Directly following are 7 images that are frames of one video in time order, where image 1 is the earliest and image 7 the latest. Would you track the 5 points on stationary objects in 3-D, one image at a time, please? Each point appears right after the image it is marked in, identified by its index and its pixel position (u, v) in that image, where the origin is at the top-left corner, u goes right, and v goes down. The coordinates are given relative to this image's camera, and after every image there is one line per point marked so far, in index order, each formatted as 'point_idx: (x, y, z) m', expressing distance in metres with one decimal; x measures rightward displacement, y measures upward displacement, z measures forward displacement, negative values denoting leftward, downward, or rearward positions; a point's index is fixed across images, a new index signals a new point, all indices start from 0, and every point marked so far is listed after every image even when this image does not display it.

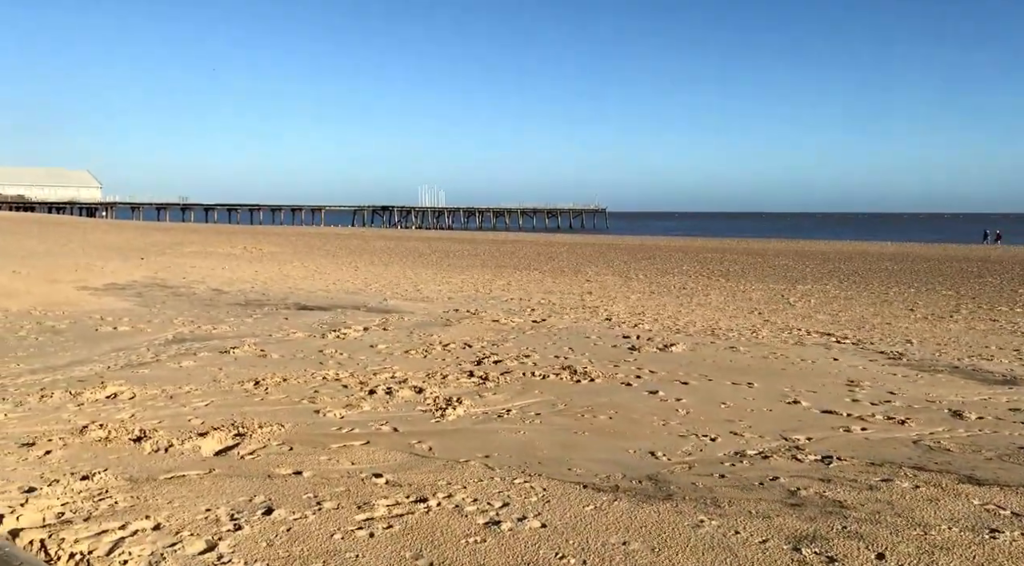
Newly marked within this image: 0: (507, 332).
0: (0.0, -0.6, +9.2) m
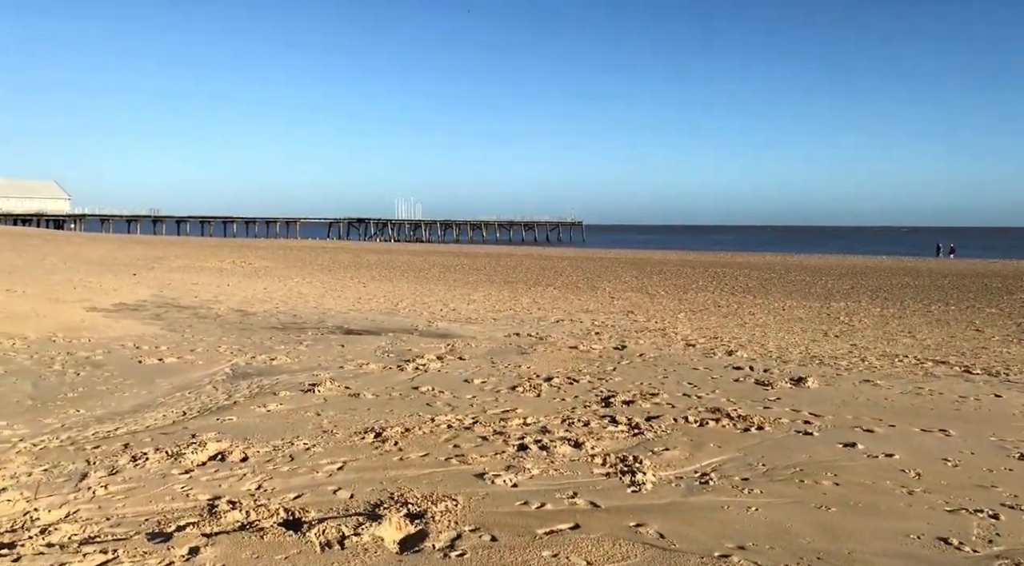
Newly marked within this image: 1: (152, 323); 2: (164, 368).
0: (+0.9, -0.8, +8.4) m
1: (-5.6, -0.6, +12.9) m
2: (-3.3, -0.8, +8.0) m
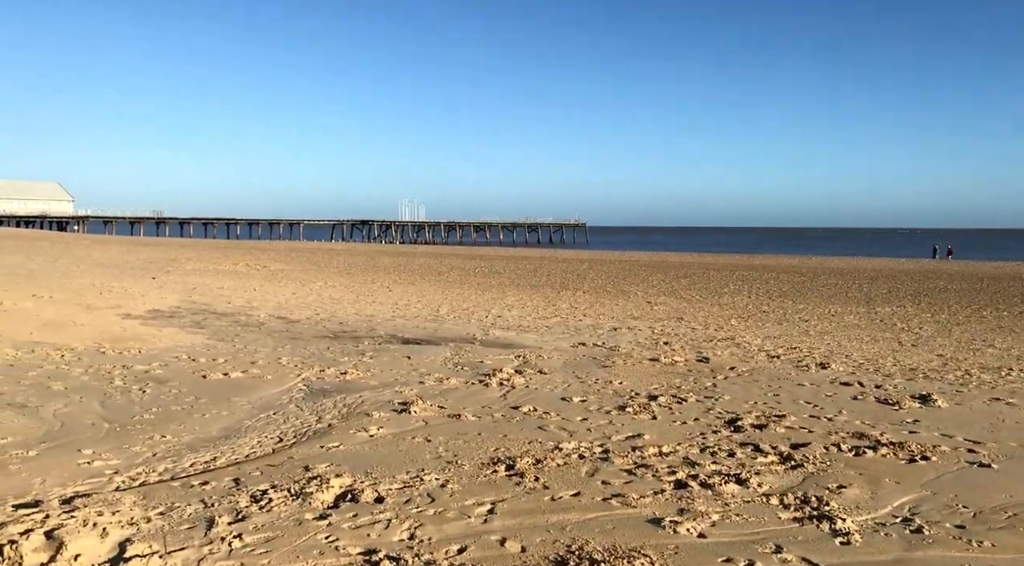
0: (+1.8, -0.9, +7.8) m
1: (-4.7, -0.7, +12.5) m
2: (-2.5, -0.9, +7.5) m
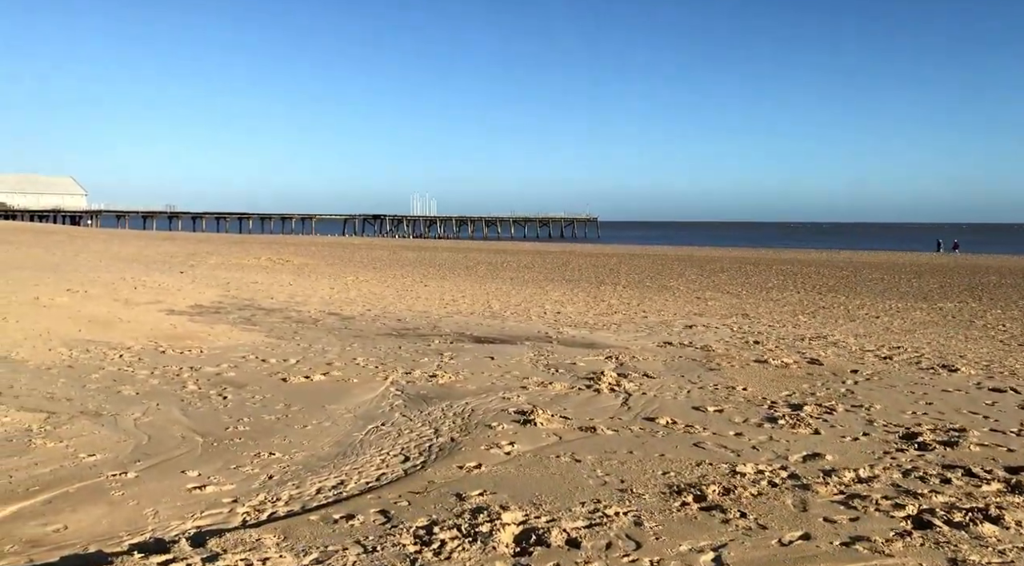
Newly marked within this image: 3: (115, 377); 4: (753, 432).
0: (+2.7, -0.9, +7.1) m
1: (-3.7, -0.7, +11.8) m
2: (-1.6, -0.9, +6.8) m
3: (-3.6, -0.8, +7.4) m
4: (+1.5, -0.9, +5.3) m
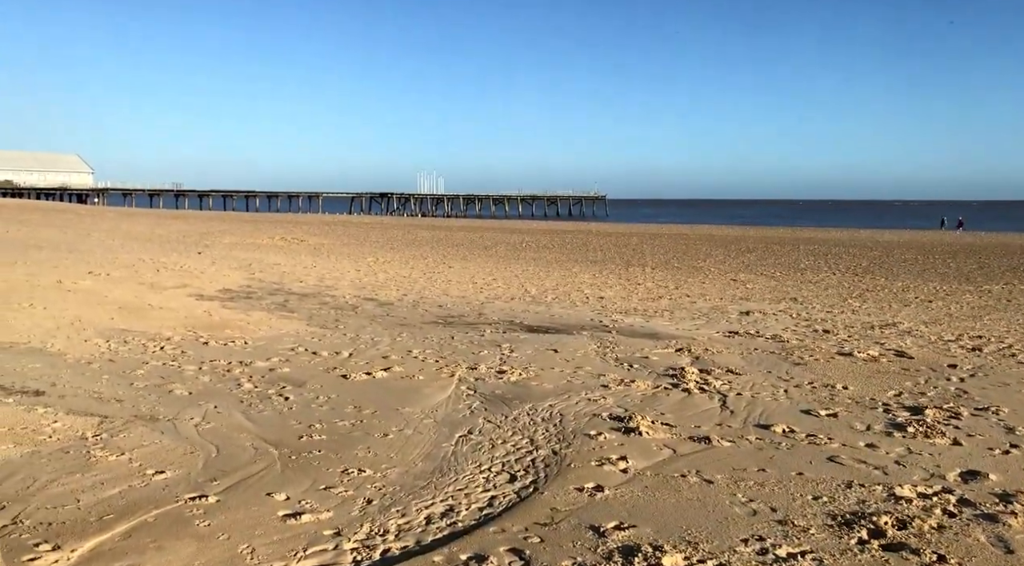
0: (+3.3, -0.8, +6.6) m
1: (-3.0, -0.5, +11.4) m
2: (-1.0, -0.8, +6.3) m
3: (-2.9, -0.8, +7.0) m
4: (+2.1, -0.9, +4.7) m
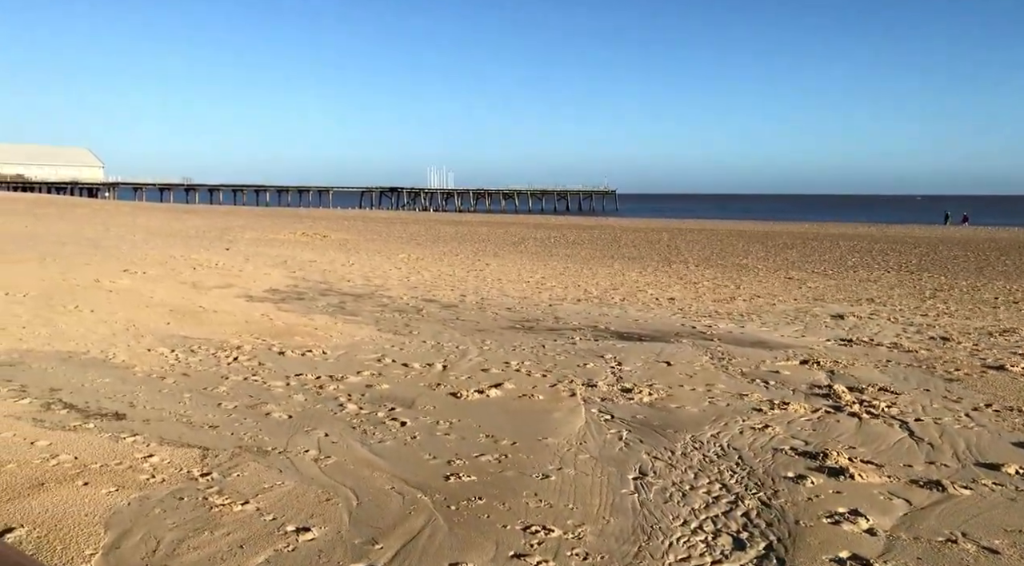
0: (+4.3, -0.8, +5.7) m
1: (-2.0, -0.5, +10.6) m
2: (0.0, -0.9, +5.6) m
3: (-2.0, -0.8, +6.3) m
4: (+3.0, -1.0, +4.0) m
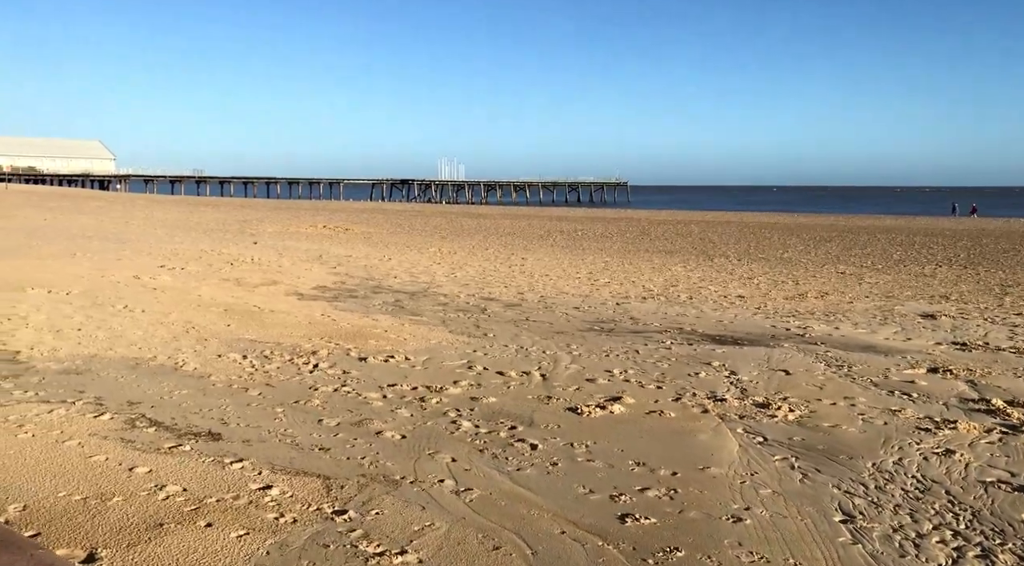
0: (+5.1, -0.9, +5.1) m
1: (-1.1, -0.5, +10.1) m
2: (+0.8, -0.9, +5.0) m
3: (-1.1, -0.8, +5.7) m
4: (+3.8, -1.0, +3.3) m
